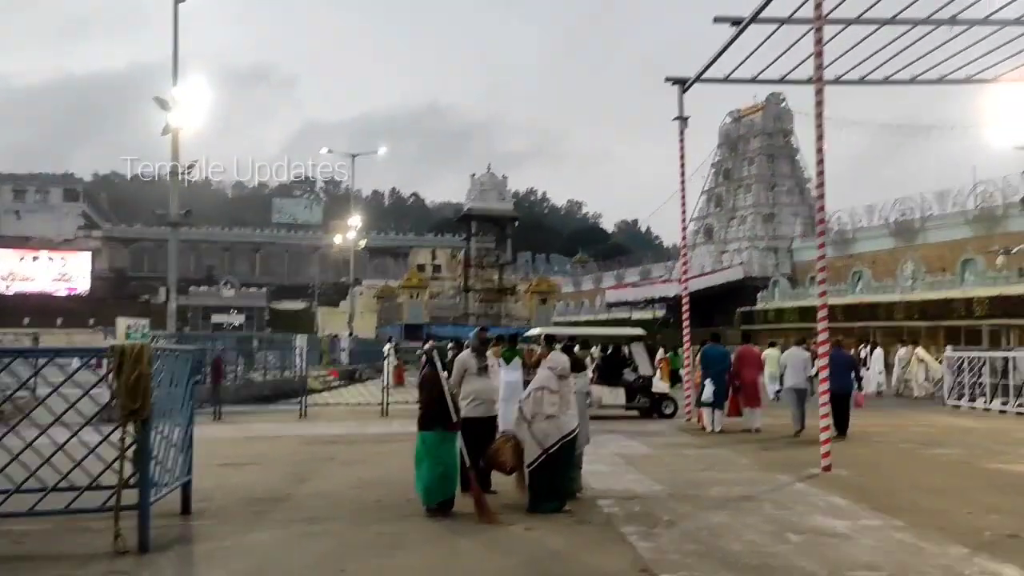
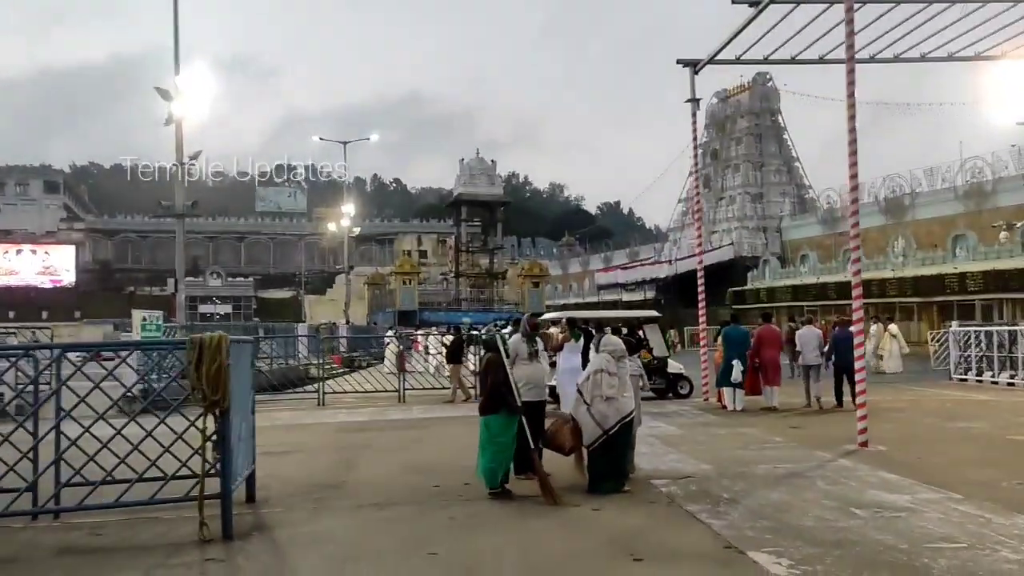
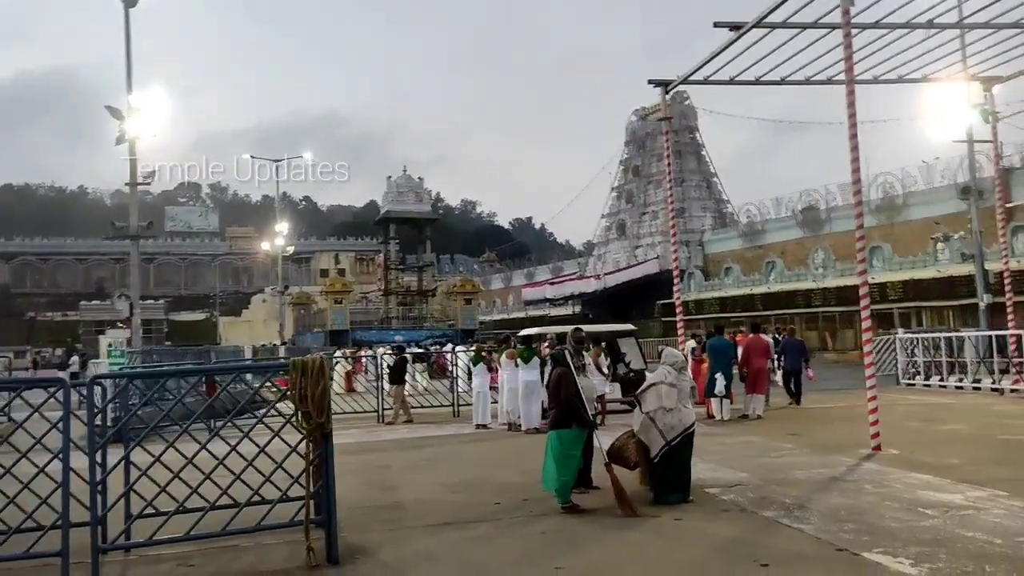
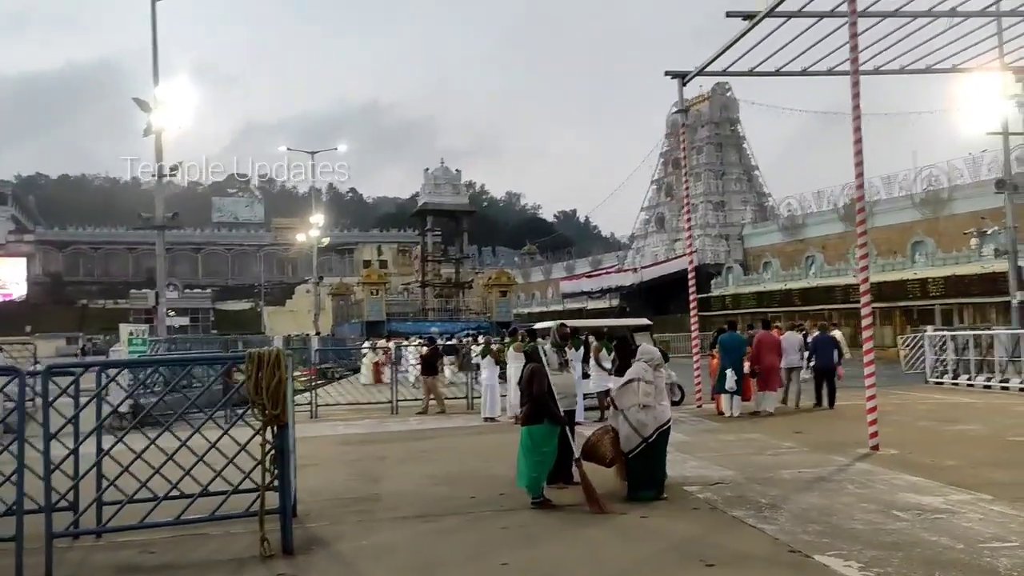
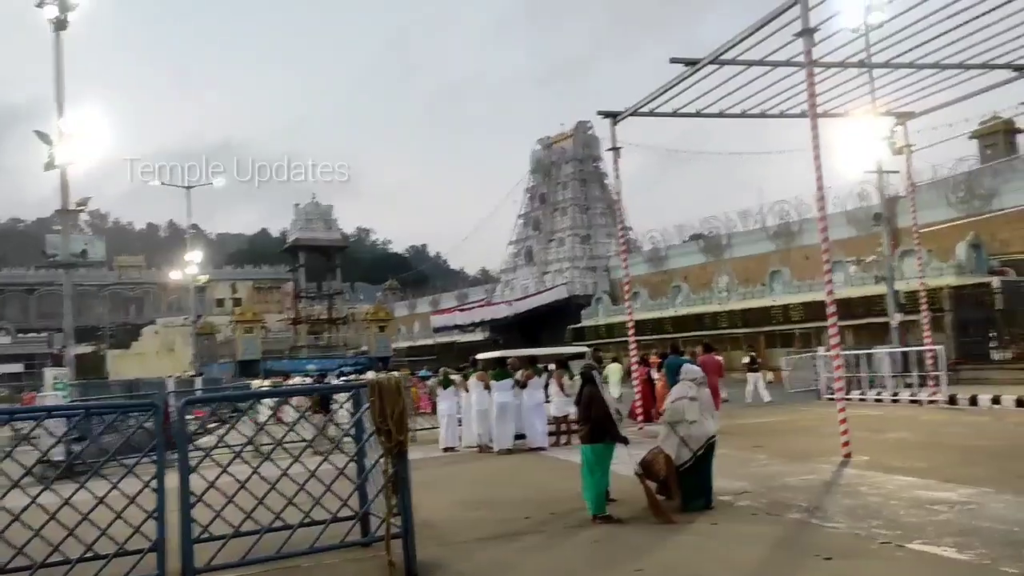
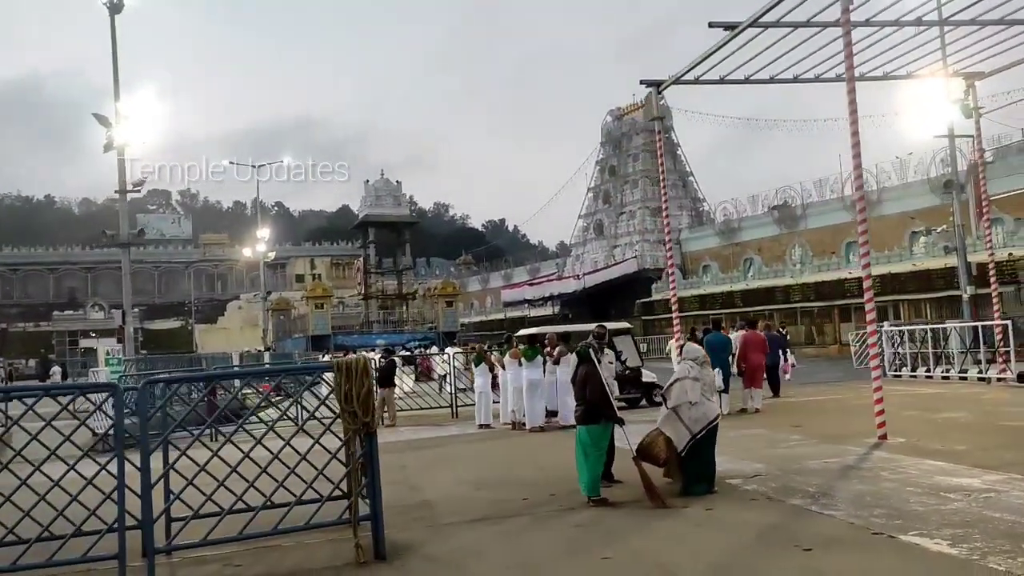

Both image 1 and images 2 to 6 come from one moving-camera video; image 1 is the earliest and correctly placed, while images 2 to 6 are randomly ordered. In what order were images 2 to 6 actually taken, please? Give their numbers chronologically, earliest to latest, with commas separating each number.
2, 4, 3, 6, 5
